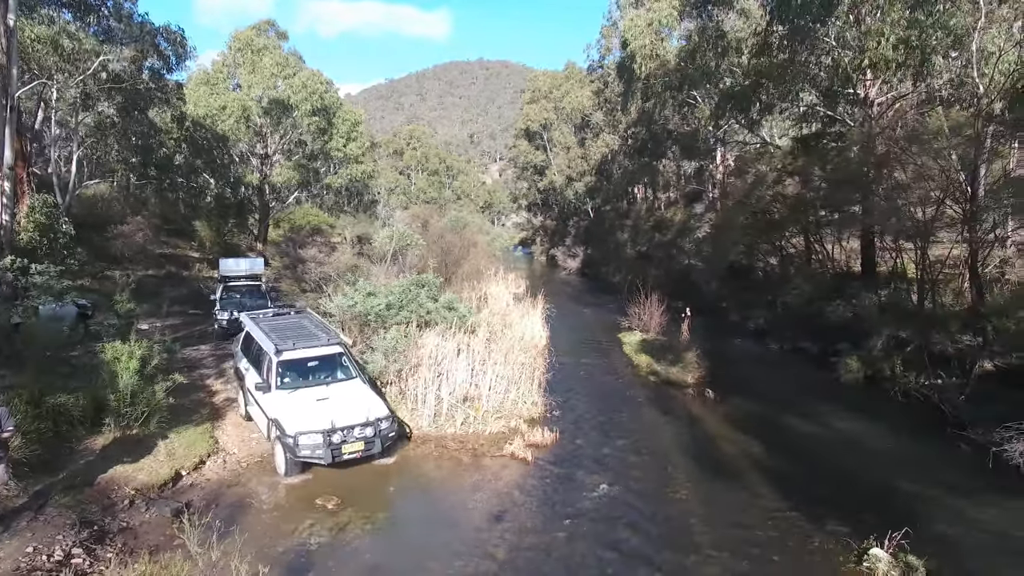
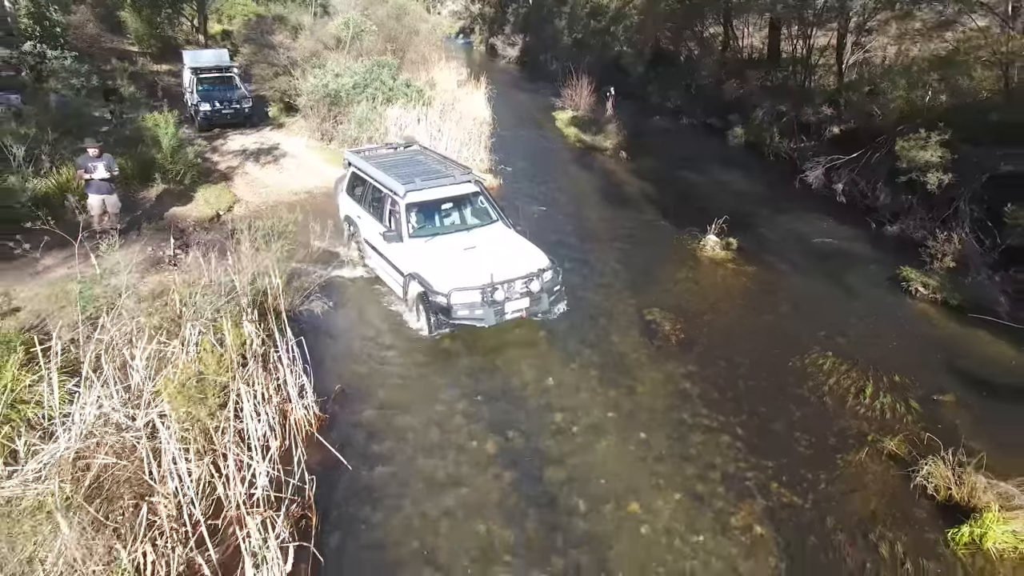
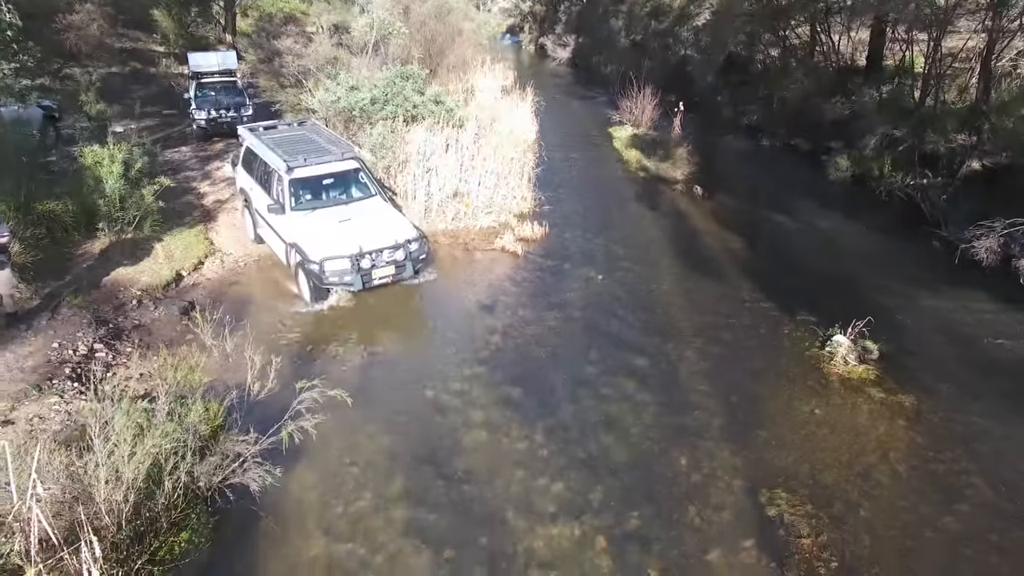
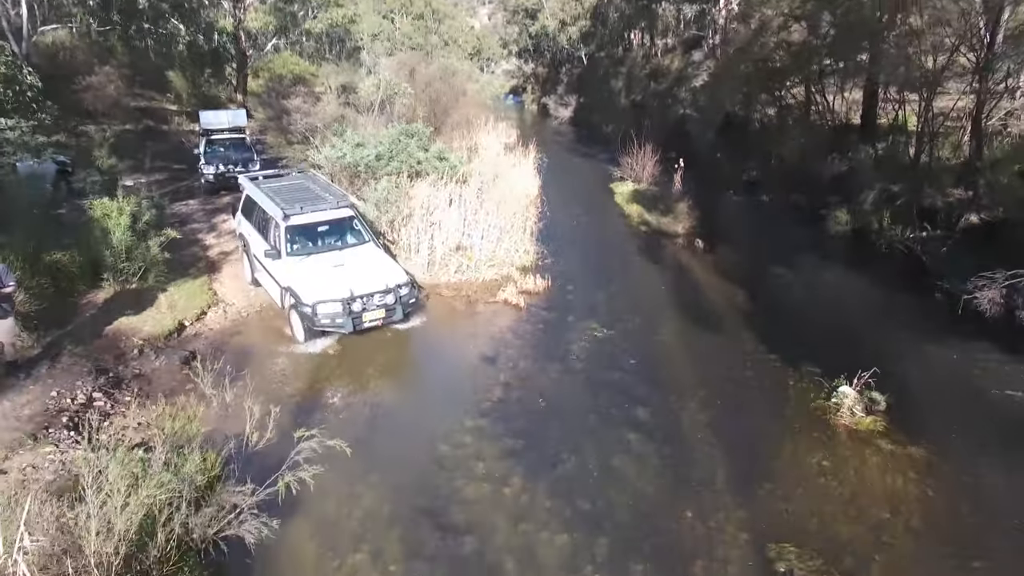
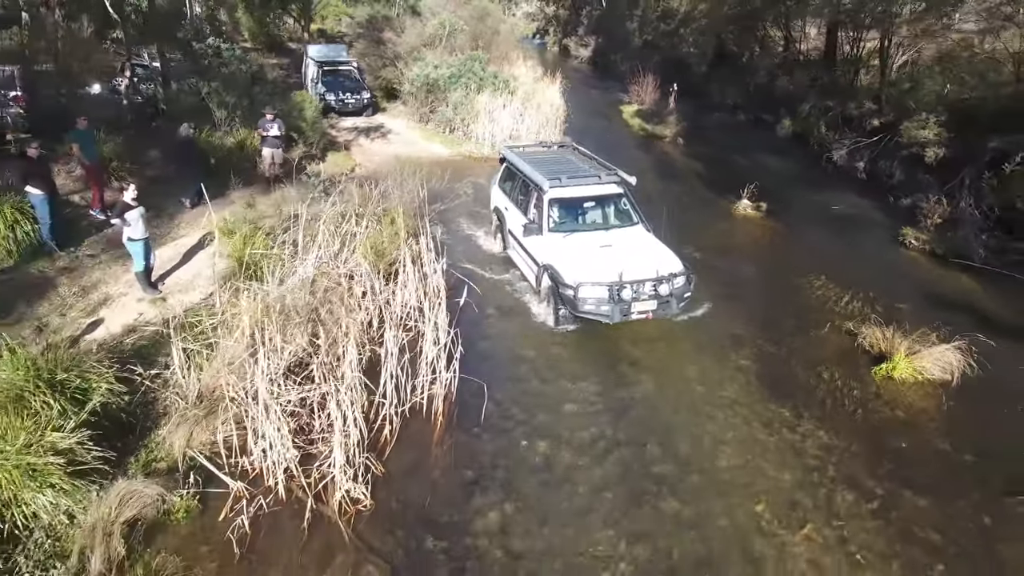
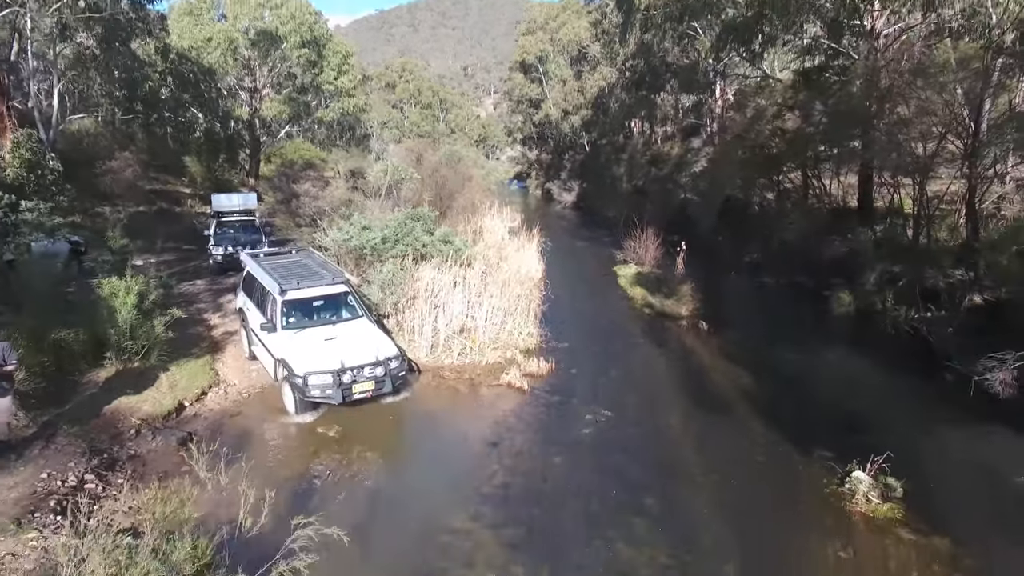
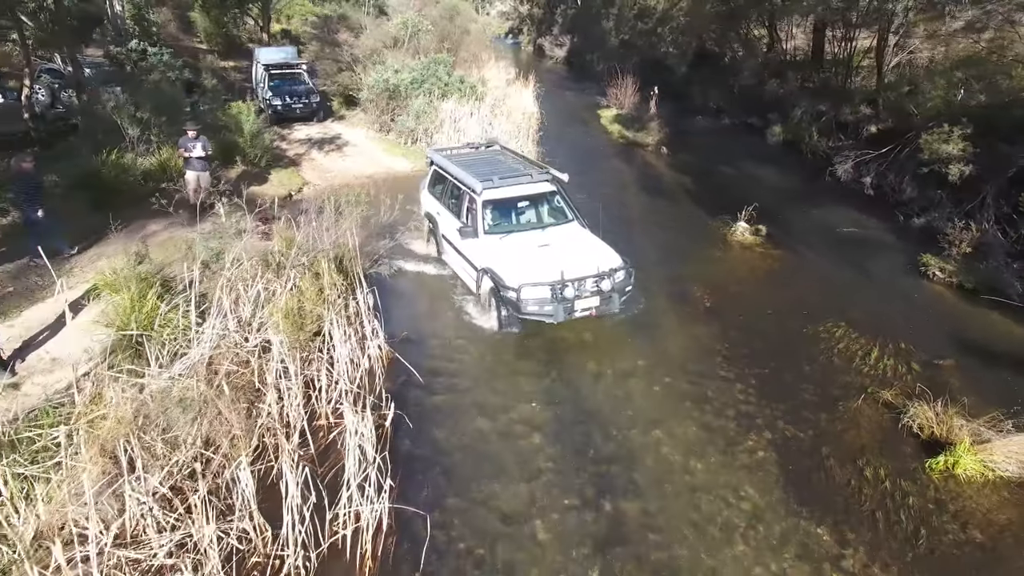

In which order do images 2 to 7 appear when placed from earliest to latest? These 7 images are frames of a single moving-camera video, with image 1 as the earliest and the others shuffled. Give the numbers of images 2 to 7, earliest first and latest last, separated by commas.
6, 4, 3, 2, 7, 5
